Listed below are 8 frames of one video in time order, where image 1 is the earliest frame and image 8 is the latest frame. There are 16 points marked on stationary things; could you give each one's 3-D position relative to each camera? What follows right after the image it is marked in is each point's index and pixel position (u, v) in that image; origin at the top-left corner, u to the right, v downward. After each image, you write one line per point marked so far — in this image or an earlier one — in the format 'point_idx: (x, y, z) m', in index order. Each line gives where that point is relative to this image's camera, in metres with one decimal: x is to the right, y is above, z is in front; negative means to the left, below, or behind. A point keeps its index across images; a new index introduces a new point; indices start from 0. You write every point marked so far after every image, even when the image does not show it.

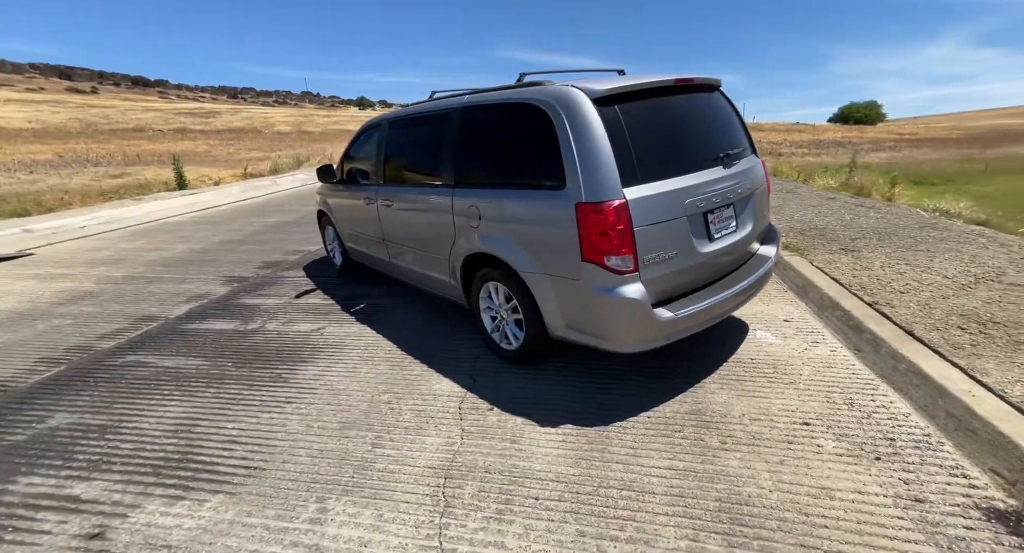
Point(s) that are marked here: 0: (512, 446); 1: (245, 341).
0: (0.0, -0.9, +2.4) m
1: (-2.4, -0.6, +4.0) m
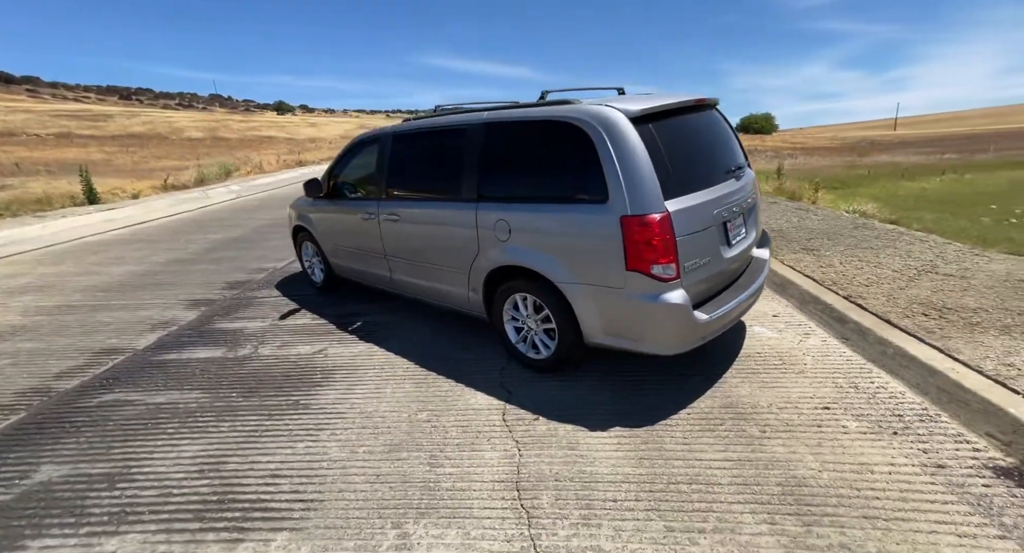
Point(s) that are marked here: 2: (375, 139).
0: (+0.3, -1.0, +2.5) m
1: (-2.3, -0.8, +3.8) m
2: (-1.3, +1.3, +4.3) m
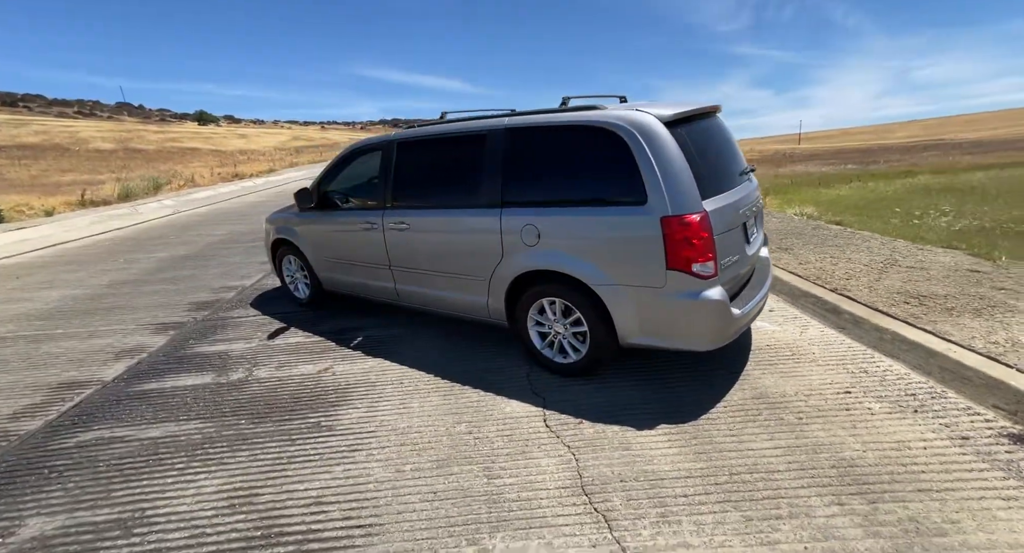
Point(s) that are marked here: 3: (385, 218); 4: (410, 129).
0: (+0.7, -1.0, +2.5) m
1: (-2.1, -0.9, +3.5) m
2: (-1.2, +1.2, +4.1) m
3: (-1.1, +0.5, +3.9) m
4: (-0.8, +1.3, +3.9) m
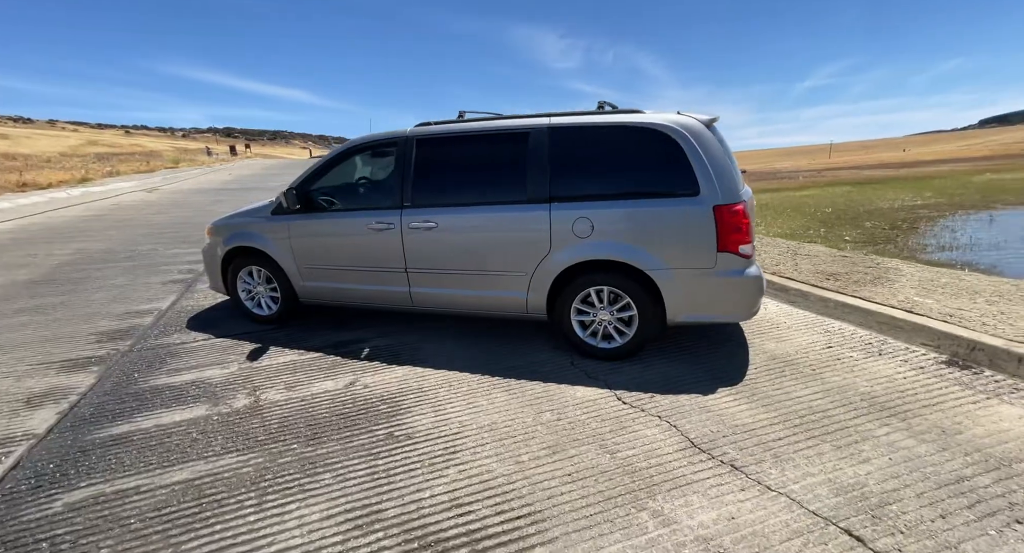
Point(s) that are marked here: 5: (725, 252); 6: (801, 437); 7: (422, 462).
0: (+1.3, -0.9, +2.8) m
1: (-1.6, -0.9, +3.0) m
2: (-1.1, +1.2, +3.9) m
3: (-0.9, +0.5, +3.7) m
4: (-0.7, +1.3, +3.8) m
5: (+1.5, +0.2, +3.1) m
6: (+1.7, -0.9, +2.6) m
7: (-0.5, -1.0, +2.5) m
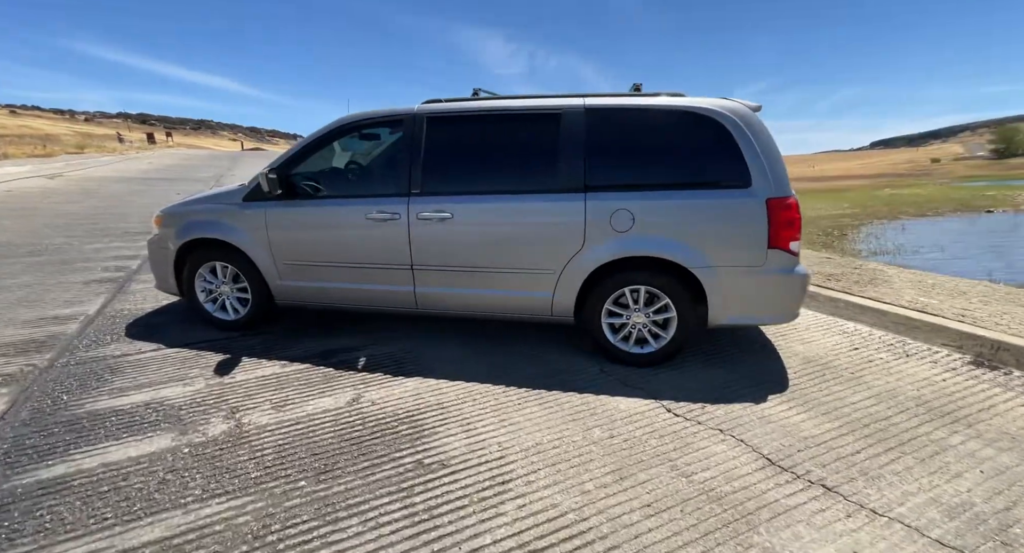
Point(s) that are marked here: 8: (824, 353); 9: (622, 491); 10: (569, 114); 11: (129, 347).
0: (+1.5, -0.9, +2.6) m
1: (-1.4, -0.9, +2.4) m
2: (-1.0, +1.2, +3.4) m
3: (-0.7, +0.5, +3.2) m
4: (-0.5, +1.3, +3.3) m
5: (+1.7, +0.2, +2.9) m
6: (+2.0, -0.9, +2.4) m
7: (-0.2, -1.0, +2.1) m
8: (+2.5, -0.6, +3.6) m
9: (+0.5, -1.0, +2.1) m
10: (+0.4, +1.1, +3.1) m
11: (-3.0, -0.6, +3.6) m
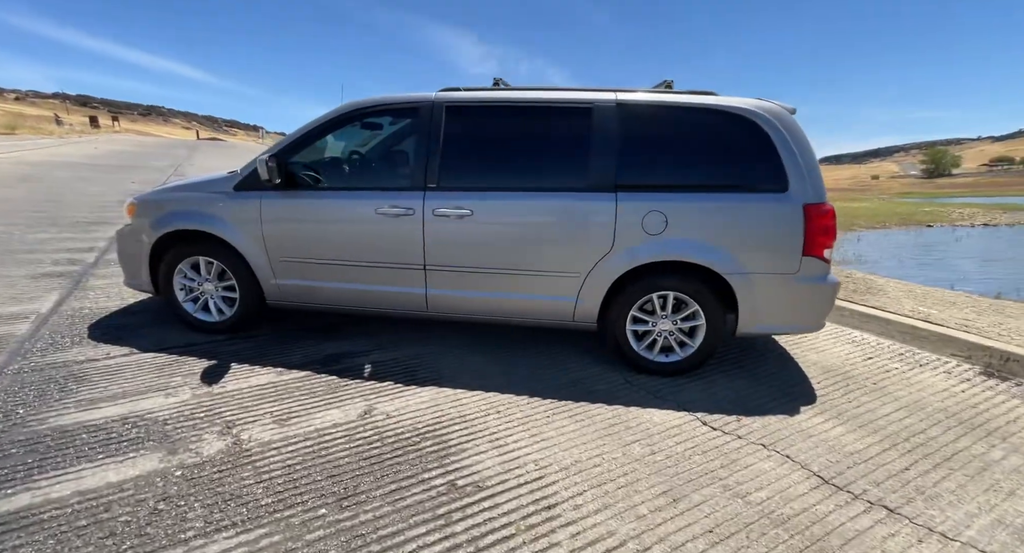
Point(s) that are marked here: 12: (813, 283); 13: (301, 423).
0: (+1.7, -0.9, +2.5) m
1: (-1.2, -0.9, +2.1) m
2: (-0.8, +1.2, +3.1) m
3: (-0.6, +0.5, +3.0) m
4: (-0.4, +1.3, +3.1) m
5: (+1.9, +0.1, +2.8) m
6: (+2.1, -1.0, +2.3) m
7: (0.0, -1.0, +1.8) m
8: (+2.6, -0.7, +3.5) m
9: (+0.7, -1.0, +1.9) m
10: (+0.6, +1.1, +2.9) m
11: (-2.9, -0.5, +3.1) m
12: (+1.9, 0.0, +2.8) m
13: (-1.2, -0.8, +2.5) m
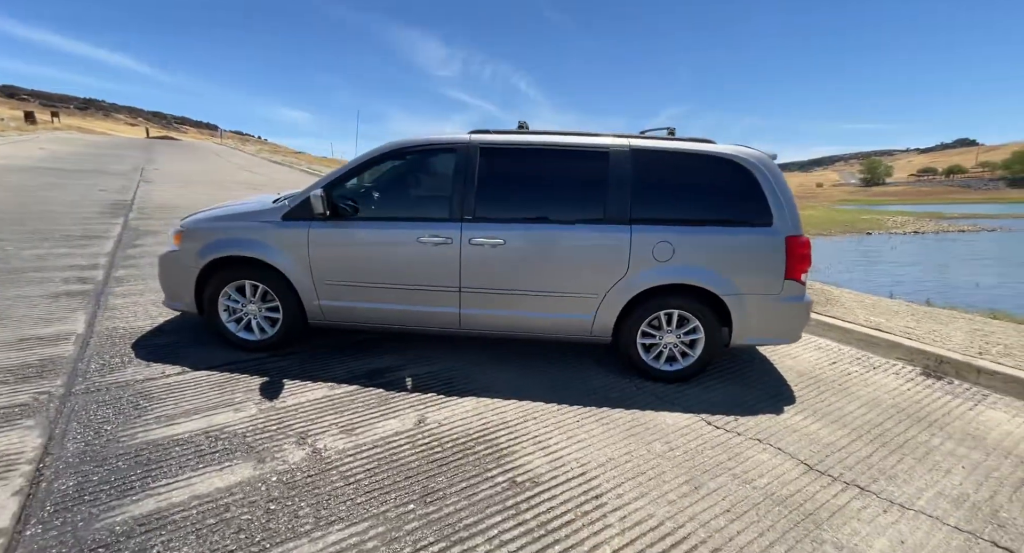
0: (+1.9, -1.1, +3.0) m
1: (-0.9, -1.1, +2.4) m
2: (-0.6, +1.0, +3.5) m
3: (-0.4, +0.3, +3.4) m
4: (-0.2, +1.1, +3.5) m
5: (+2.1, 0.0, +3.4) m
6: (+2.4, -1.1, +2.9) m
7: (+0.3, -1.2, +2.2) m
8: (+2.8, -0.8, +4.1) m
9: (+1.0, -1.2, +2.4) m
10: (+0.8, +0.9, +3.4) m
11: (-2.7, -0.7, +3.3) m
12: (+2.1, -0.2, +3.4) m
13: (-0.9, -1.0, +2.8) m
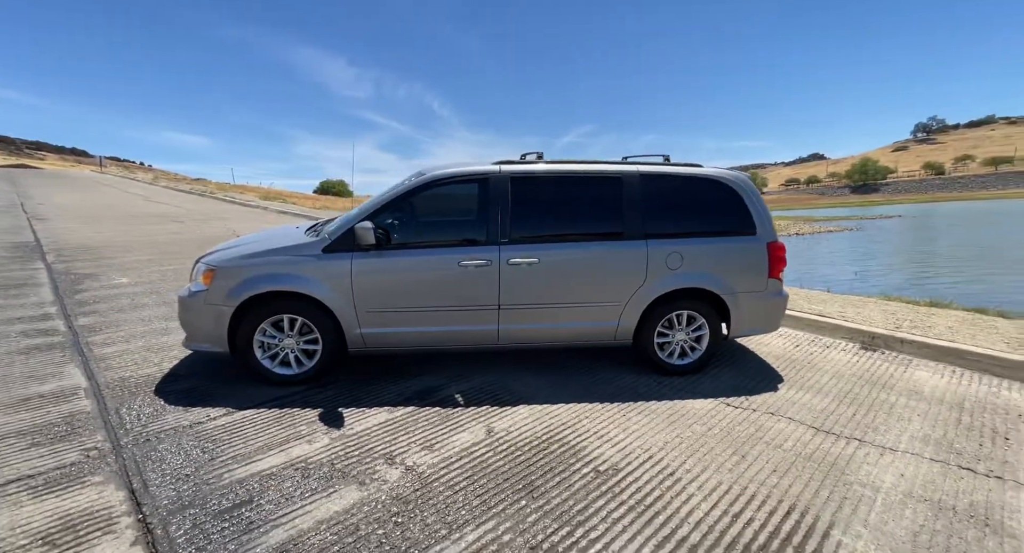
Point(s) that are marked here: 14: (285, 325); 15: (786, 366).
0: (+2.3, -1.0, +3.6) m
1: (-0.4, -1.2, +2.6) m
2: (-0.4, +0.8, +3.8) m
3: (-0.1, +0.2, +3.7) m
4: (0.0, +1.0, +3.9) m
5: (+2.4, 0.0, +4.0) m
6: (+2.8, -1.1, +3.6) m
7: (+0.9, -1.2, +2.6) m
8: (+3.0, -0.8, +4.9) m
9: (+1.5, -1.2, +2.9) m
10: (+1.0, +0.9, +3.9) m
11: (-2.3, -1.0, +3.2) m
12: (+2.4, -0.2, +4.1) m
13: (-0.4, -1.1, +2.9) m
14: (-1.9, -0.4, +3.6) m
15: (+2.7, -0.9, +4.5) m
